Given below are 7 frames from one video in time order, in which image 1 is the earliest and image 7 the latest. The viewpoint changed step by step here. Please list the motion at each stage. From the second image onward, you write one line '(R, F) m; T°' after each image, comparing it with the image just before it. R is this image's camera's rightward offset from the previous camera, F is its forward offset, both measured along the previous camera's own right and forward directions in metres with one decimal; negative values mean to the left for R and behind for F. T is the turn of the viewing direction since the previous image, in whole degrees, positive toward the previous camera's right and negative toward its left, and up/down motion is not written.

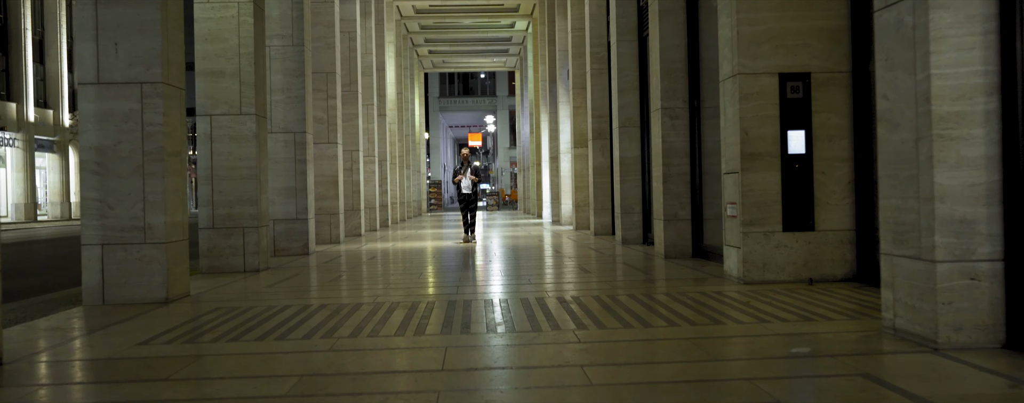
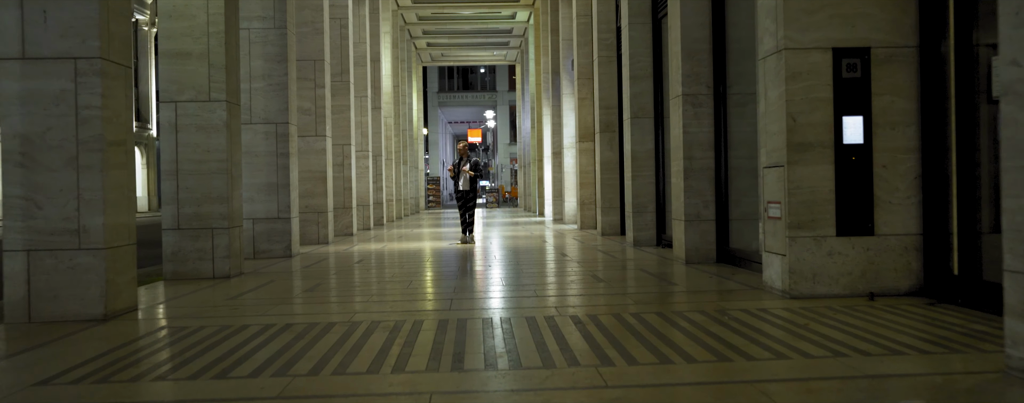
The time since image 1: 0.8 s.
(0.0, +1.1) m; 0°
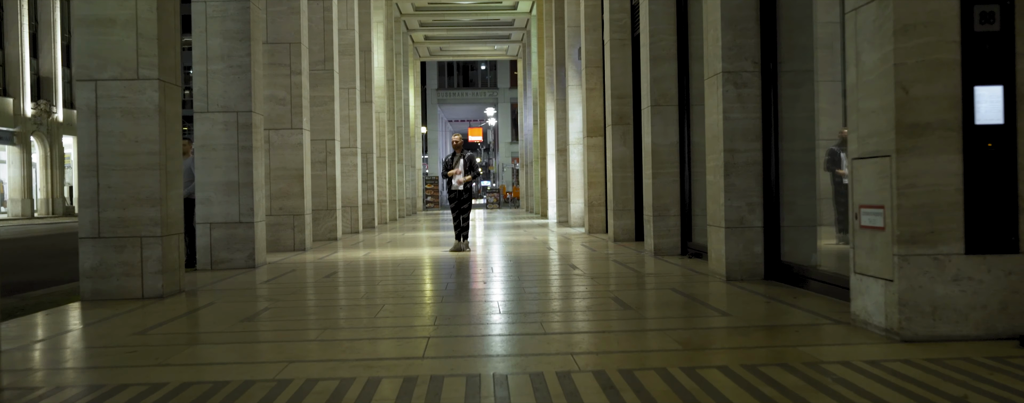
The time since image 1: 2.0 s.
(0.0, +1.6) m; 0°
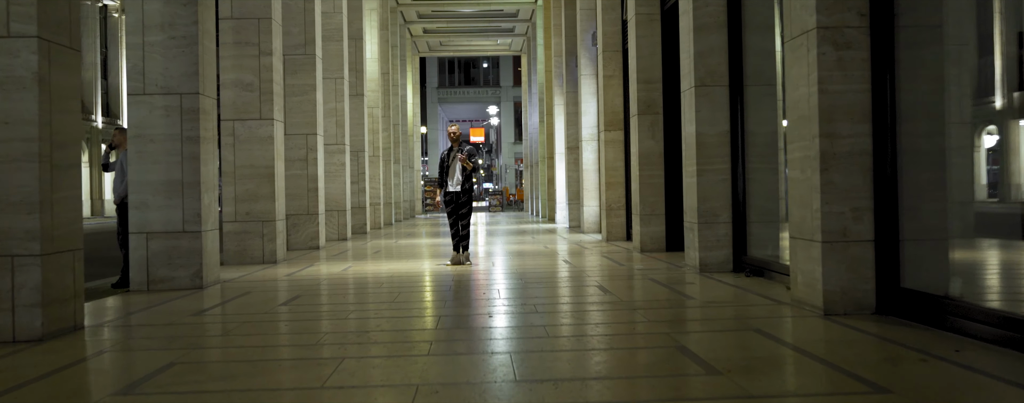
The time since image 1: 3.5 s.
(-0.1, +1.9) m; 0°
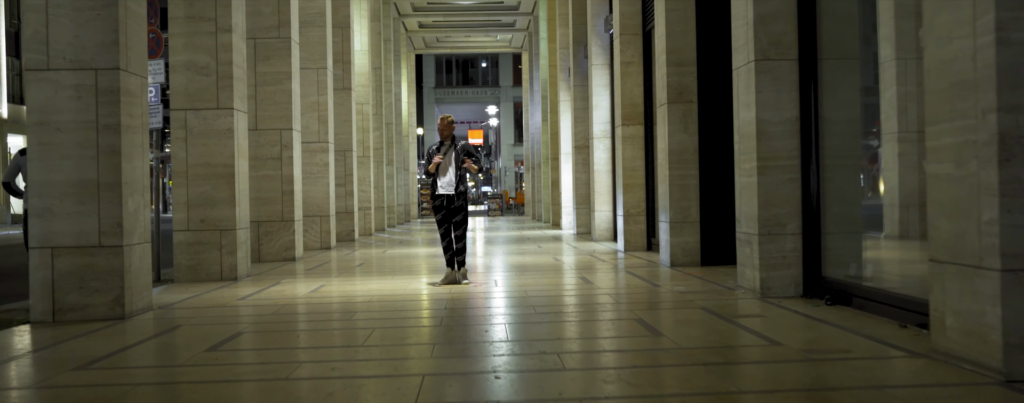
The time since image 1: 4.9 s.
(-0.1, +1.7) m; 0°
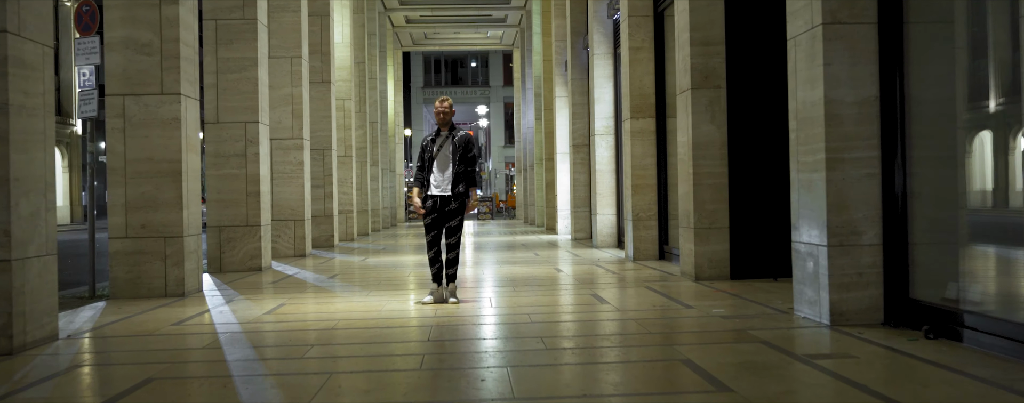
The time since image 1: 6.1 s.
(-0.1, +1.4) m; +1°
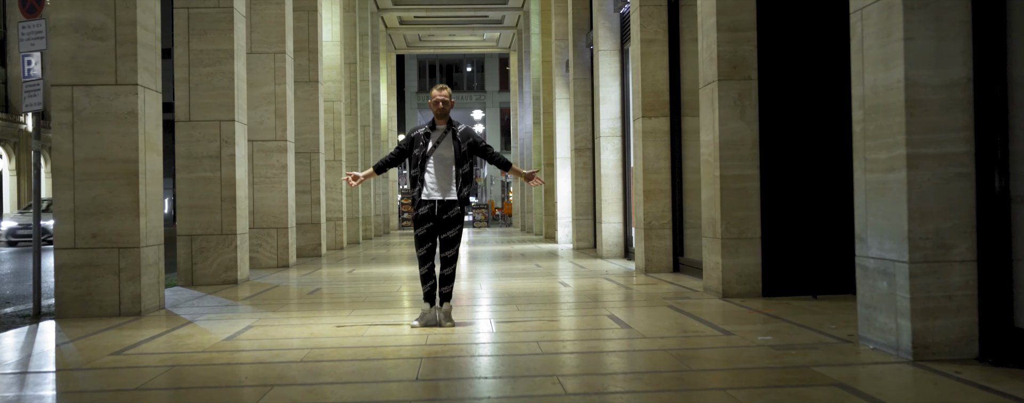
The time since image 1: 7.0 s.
(-0.1, +0.9) m; 0°
